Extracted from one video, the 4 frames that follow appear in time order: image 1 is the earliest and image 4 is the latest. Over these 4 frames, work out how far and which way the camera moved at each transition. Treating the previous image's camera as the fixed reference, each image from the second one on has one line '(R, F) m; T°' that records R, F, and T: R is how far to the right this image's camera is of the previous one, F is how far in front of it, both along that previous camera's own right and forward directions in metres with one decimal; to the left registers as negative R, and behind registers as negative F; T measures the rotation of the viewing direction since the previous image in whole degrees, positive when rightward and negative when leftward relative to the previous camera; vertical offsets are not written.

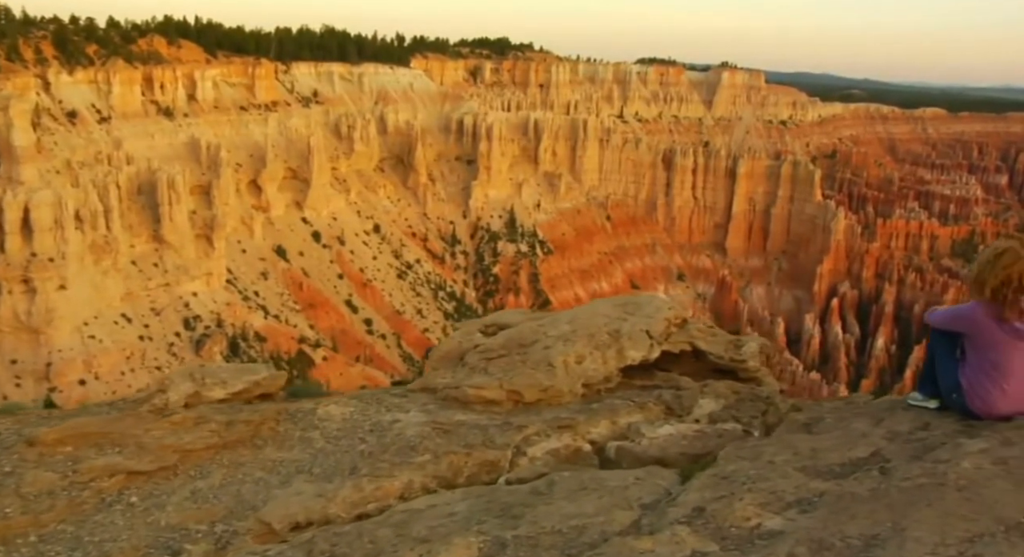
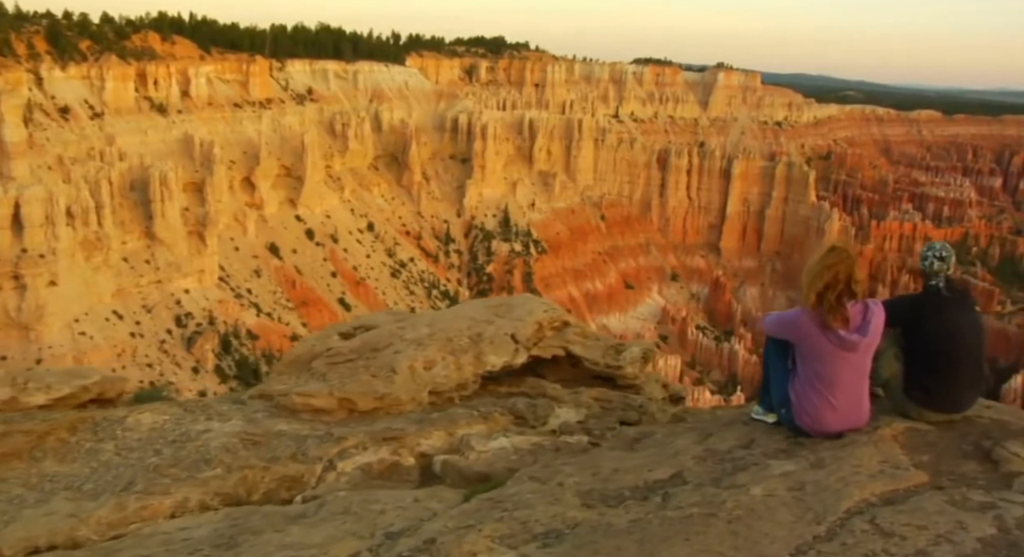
(+1.4, +0.5) m; 0°
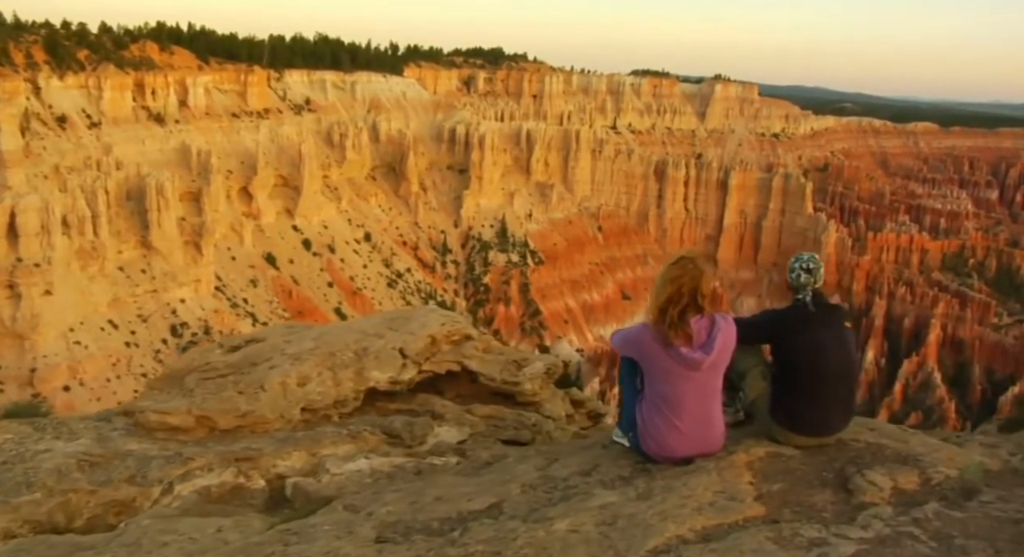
(+1.0, +0.4) m; 0°
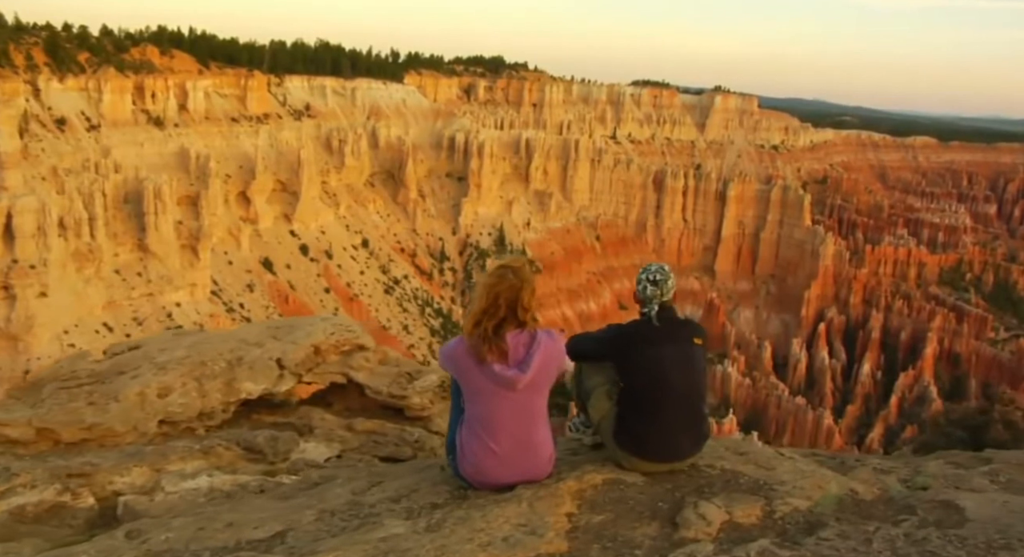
(+1.0, +0.4) m; 0°
